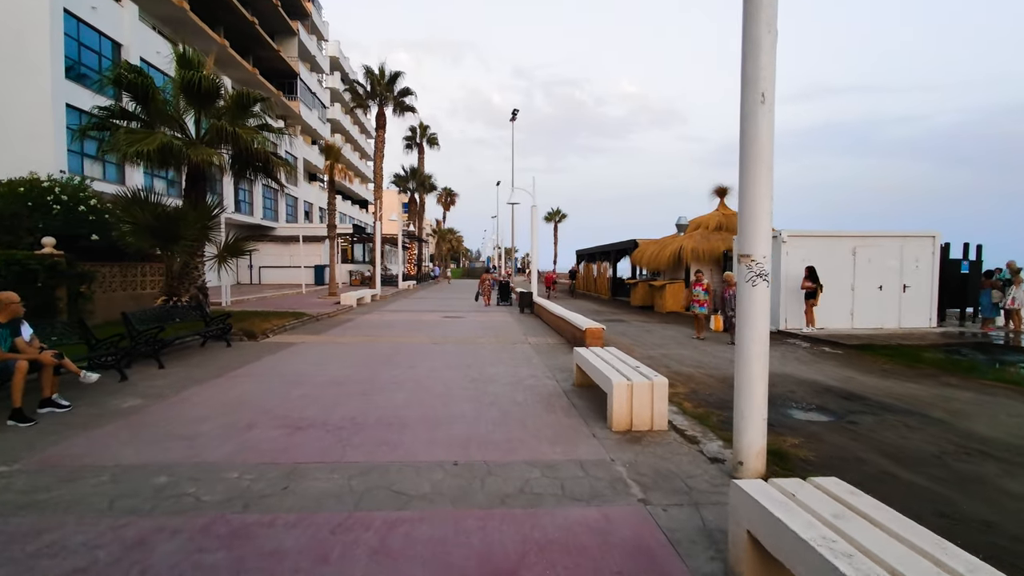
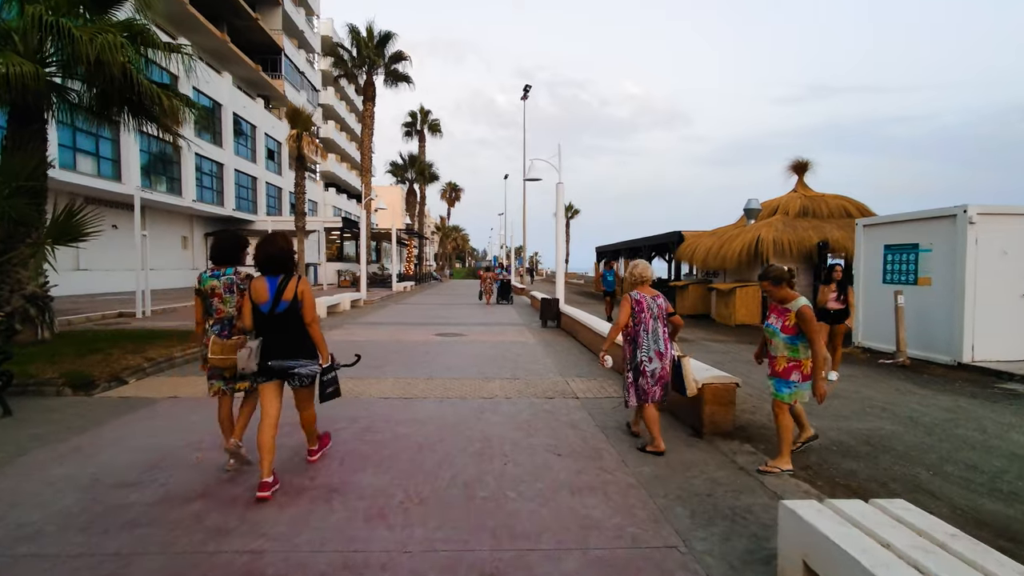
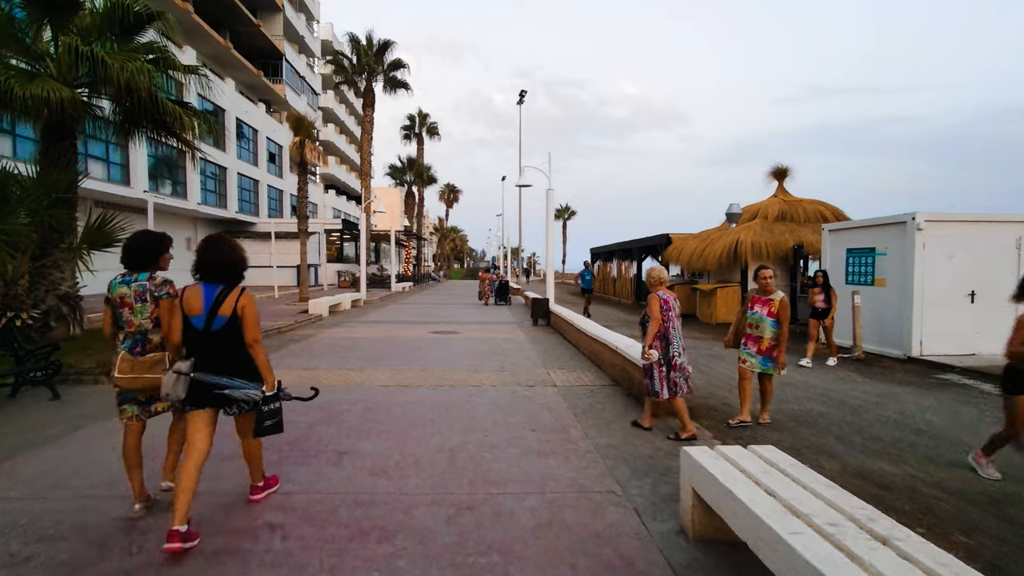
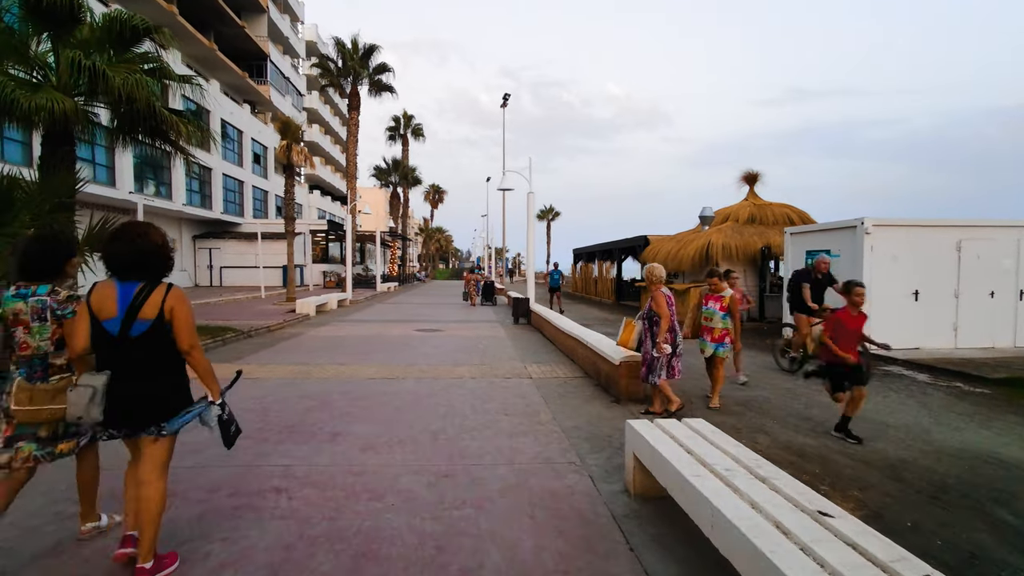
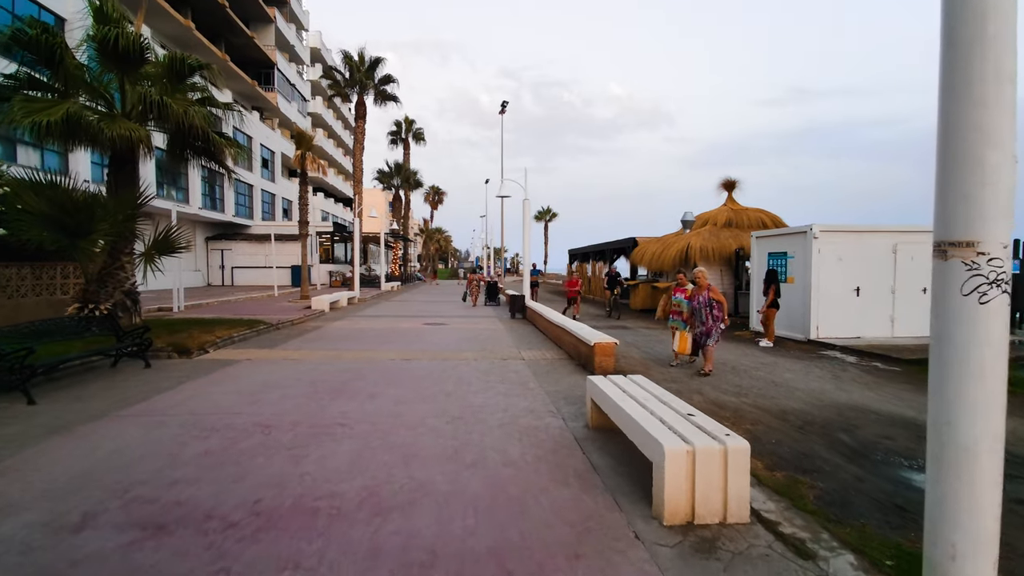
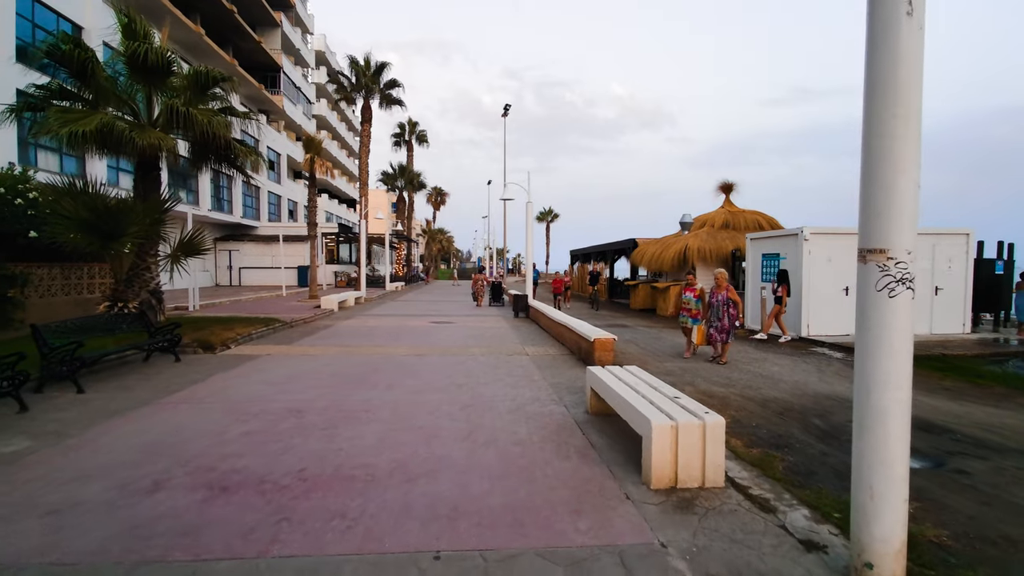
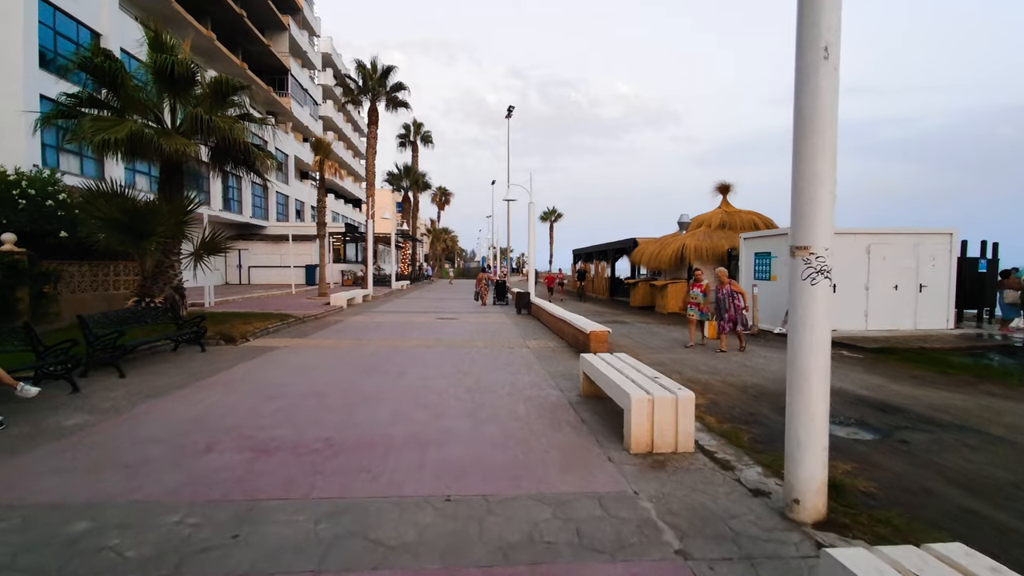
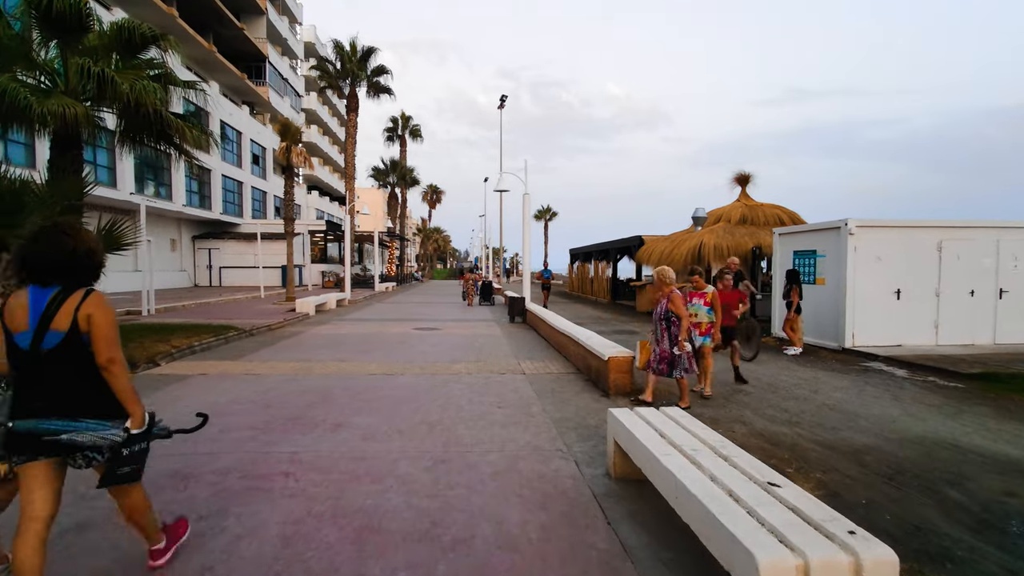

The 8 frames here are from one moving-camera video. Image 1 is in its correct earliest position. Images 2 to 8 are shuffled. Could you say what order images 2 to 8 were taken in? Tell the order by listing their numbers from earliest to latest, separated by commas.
7, 6, 5, 8, 4, 3, 2
